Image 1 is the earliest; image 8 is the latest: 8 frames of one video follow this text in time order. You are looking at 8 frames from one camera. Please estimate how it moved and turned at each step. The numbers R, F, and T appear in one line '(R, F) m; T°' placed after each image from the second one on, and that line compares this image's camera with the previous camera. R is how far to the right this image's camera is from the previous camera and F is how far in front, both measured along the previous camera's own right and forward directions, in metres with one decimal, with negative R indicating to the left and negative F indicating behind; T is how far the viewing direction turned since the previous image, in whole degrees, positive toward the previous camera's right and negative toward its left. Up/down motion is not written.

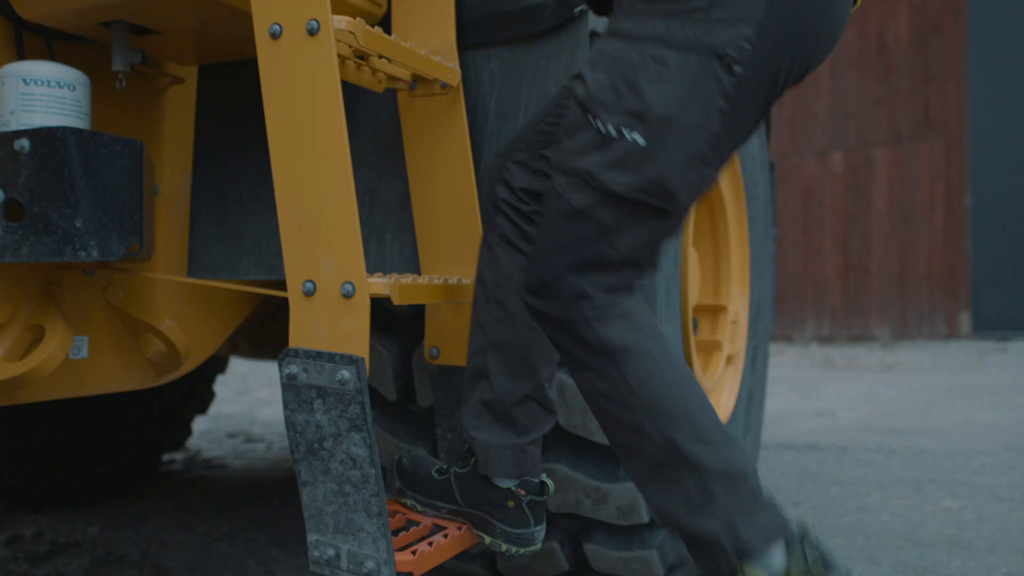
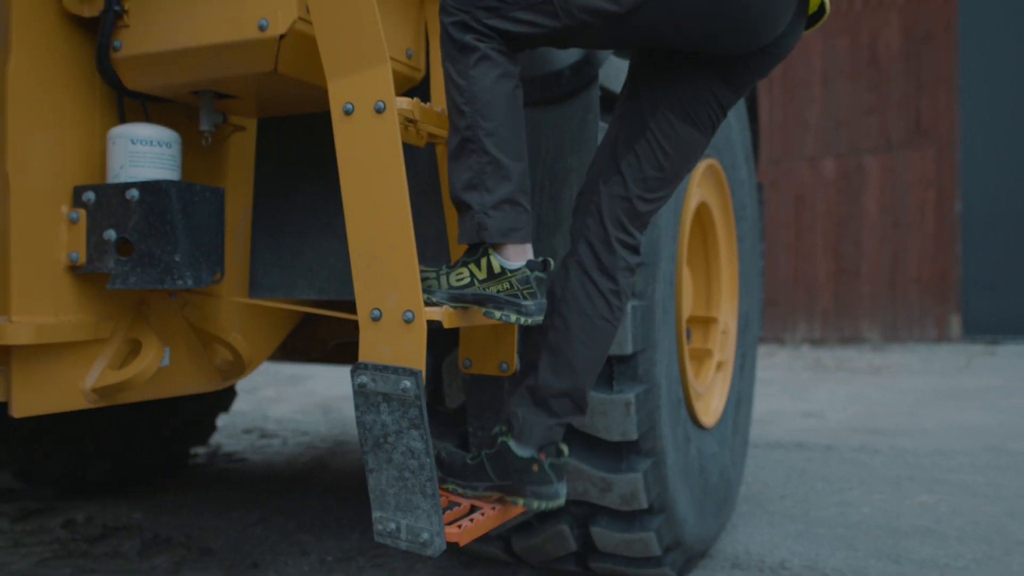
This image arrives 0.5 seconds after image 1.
(0.0, -0.3) m; 0°
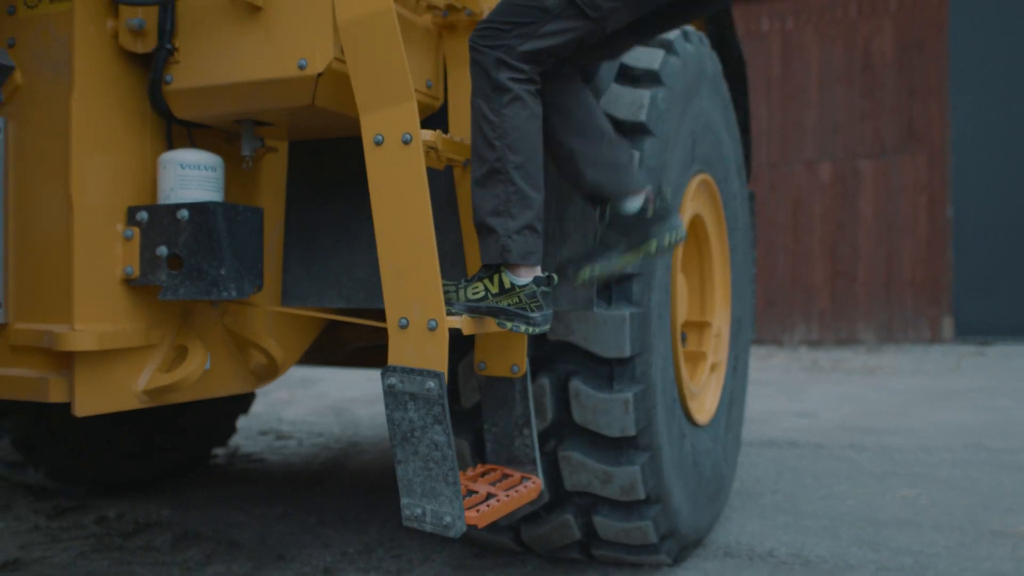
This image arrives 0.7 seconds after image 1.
(0.0, -0.2) m; 0°
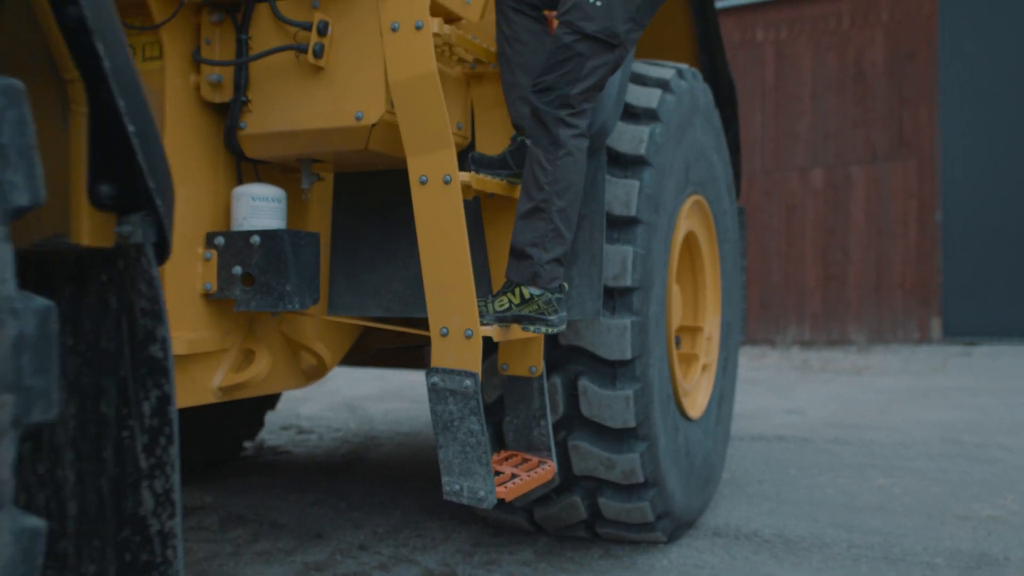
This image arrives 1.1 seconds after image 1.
(0.0, -0.3) m; 0°
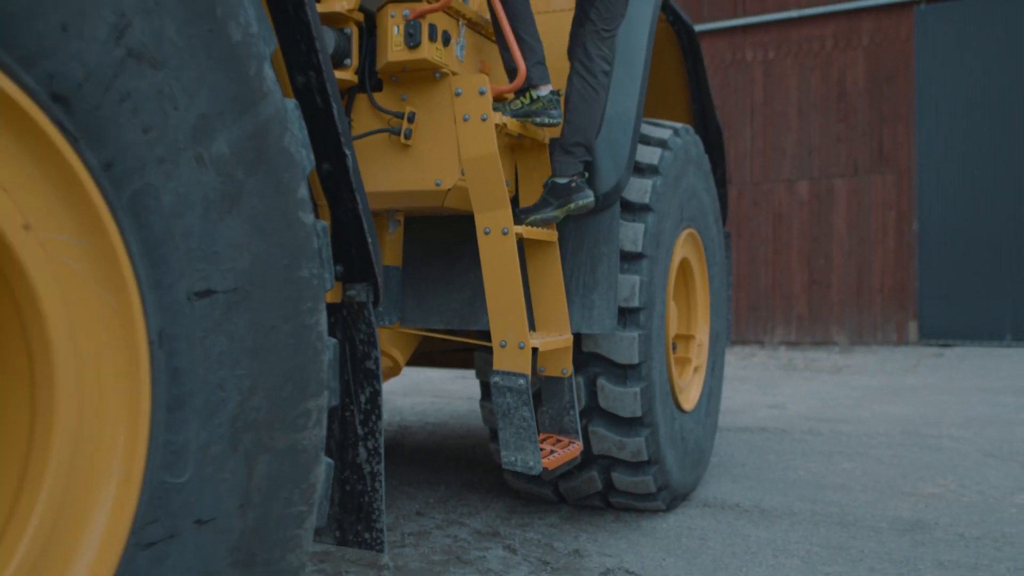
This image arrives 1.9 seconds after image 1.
(-0.1, -0.6) m; 0°
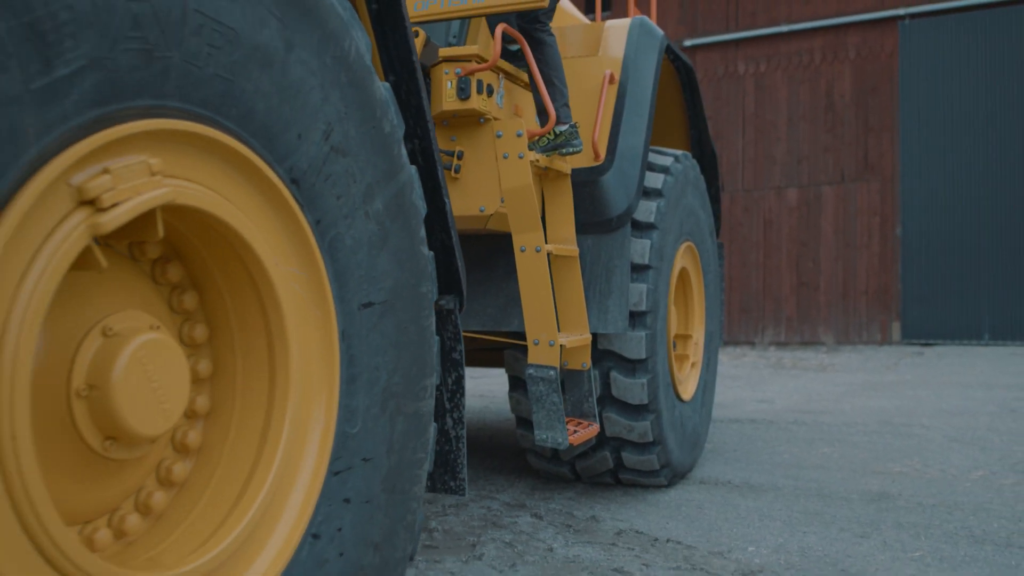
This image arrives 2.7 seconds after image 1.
(-0.1, -0.5) m; 0°
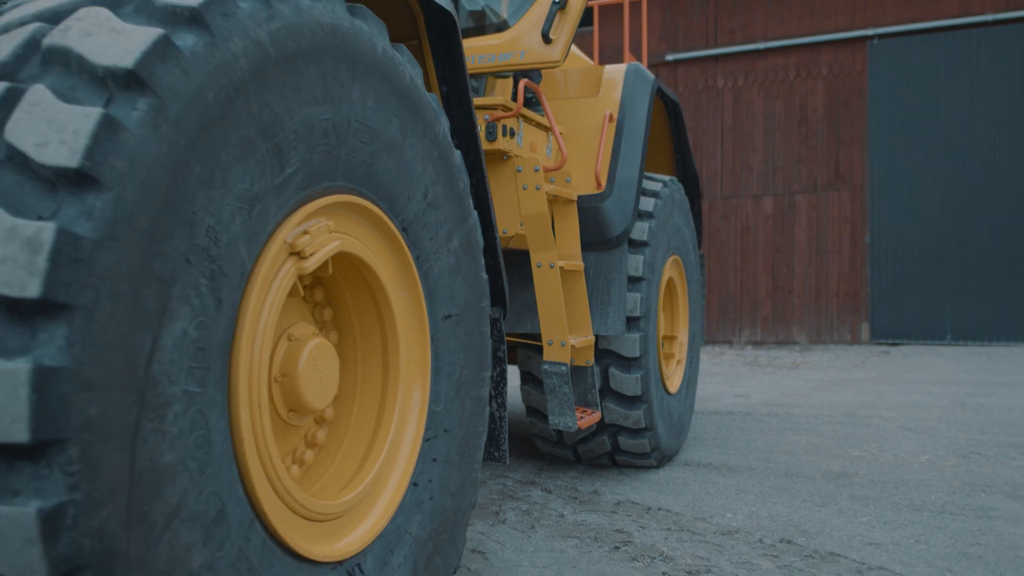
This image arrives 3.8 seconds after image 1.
(-0.1, -0.6) m; +1°
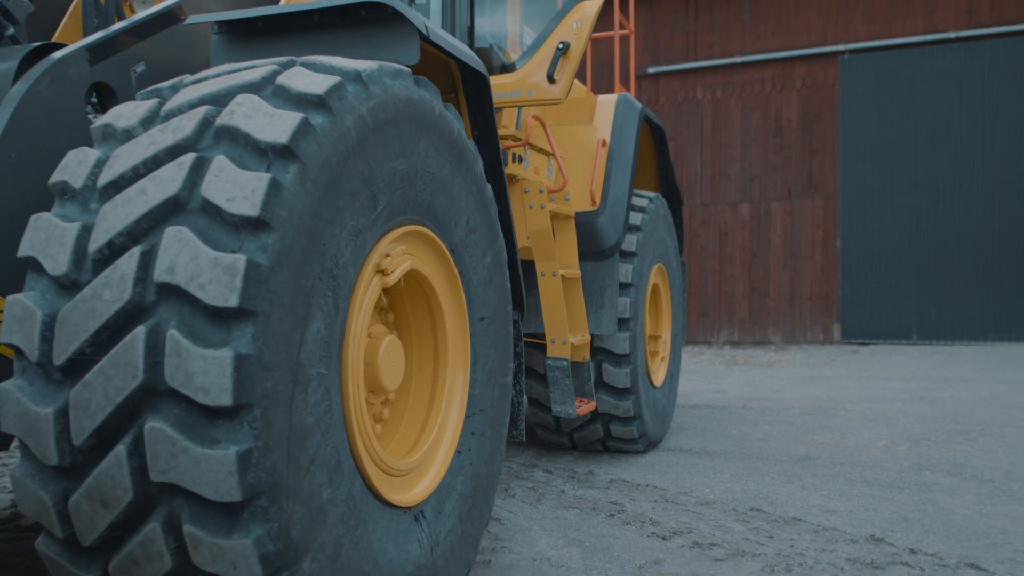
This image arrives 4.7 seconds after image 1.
(-0.1, -0.6) m; +1°
